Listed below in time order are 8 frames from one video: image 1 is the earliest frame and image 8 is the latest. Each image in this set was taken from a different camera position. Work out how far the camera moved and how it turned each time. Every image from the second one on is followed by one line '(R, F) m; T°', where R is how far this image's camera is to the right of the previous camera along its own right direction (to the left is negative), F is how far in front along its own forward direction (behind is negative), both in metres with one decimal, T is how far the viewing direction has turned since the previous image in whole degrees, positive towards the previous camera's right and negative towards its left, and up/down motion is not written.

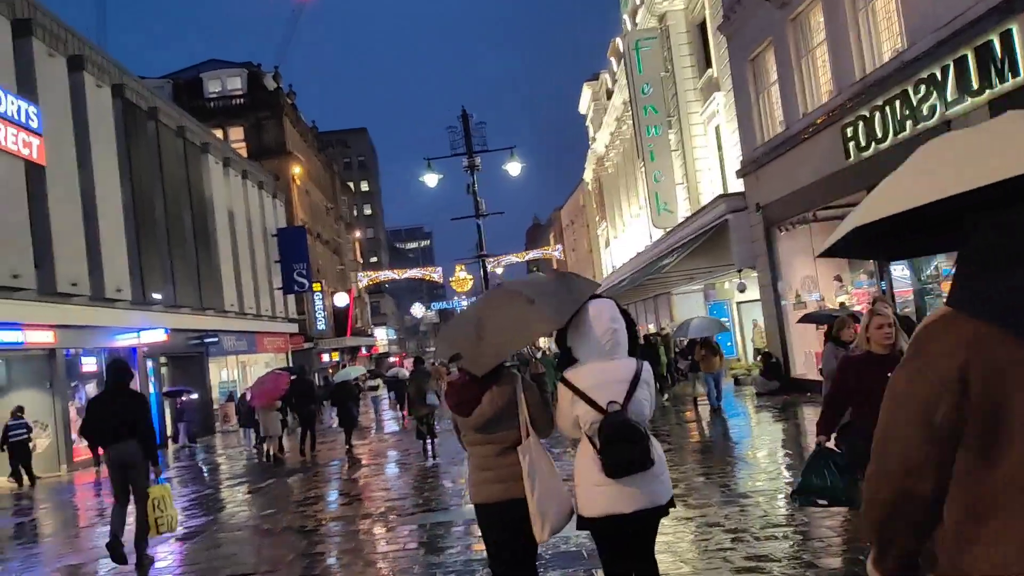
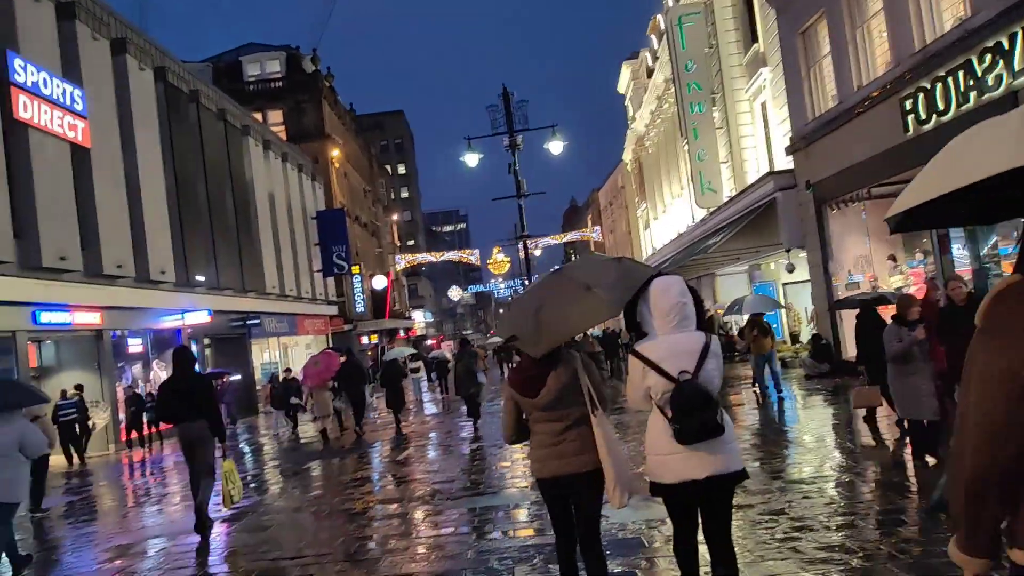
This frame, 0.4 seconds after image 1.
(-0.1, +0.2) m; -2°
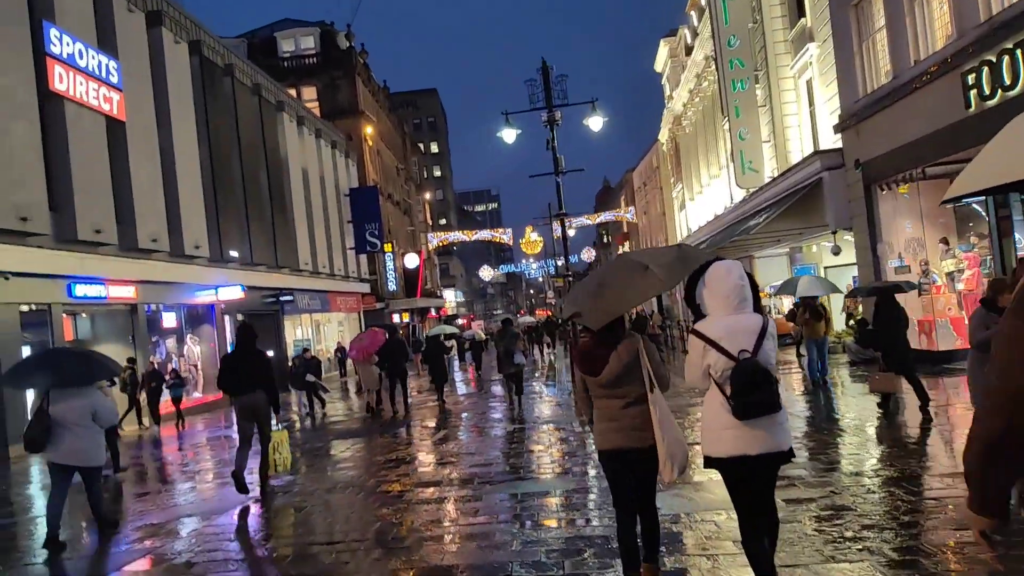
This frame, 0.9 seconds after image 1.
(-0.1, +0.3) m; -2°
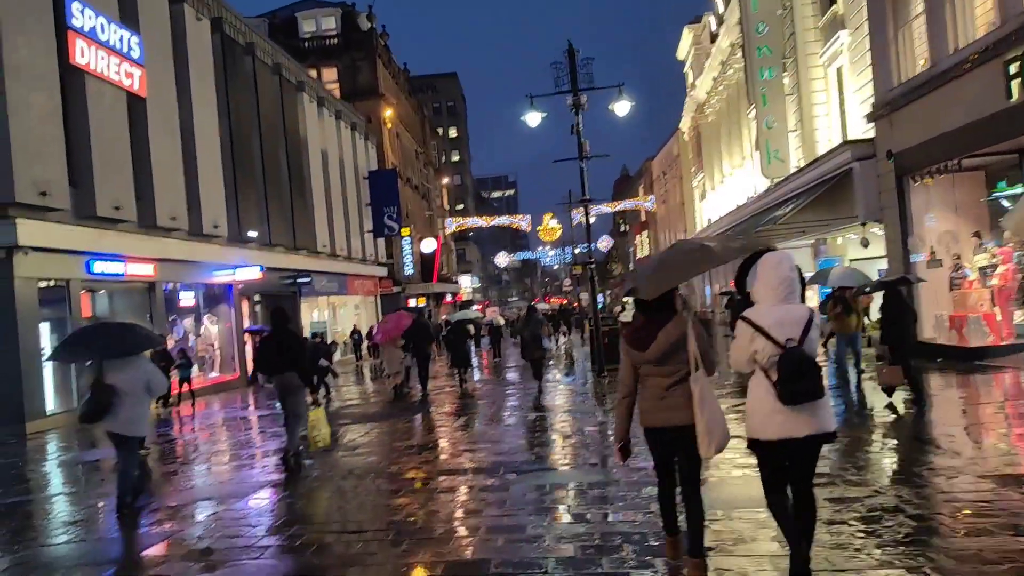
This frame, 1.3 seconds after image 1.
(-0.1, +0.2) m; -1°
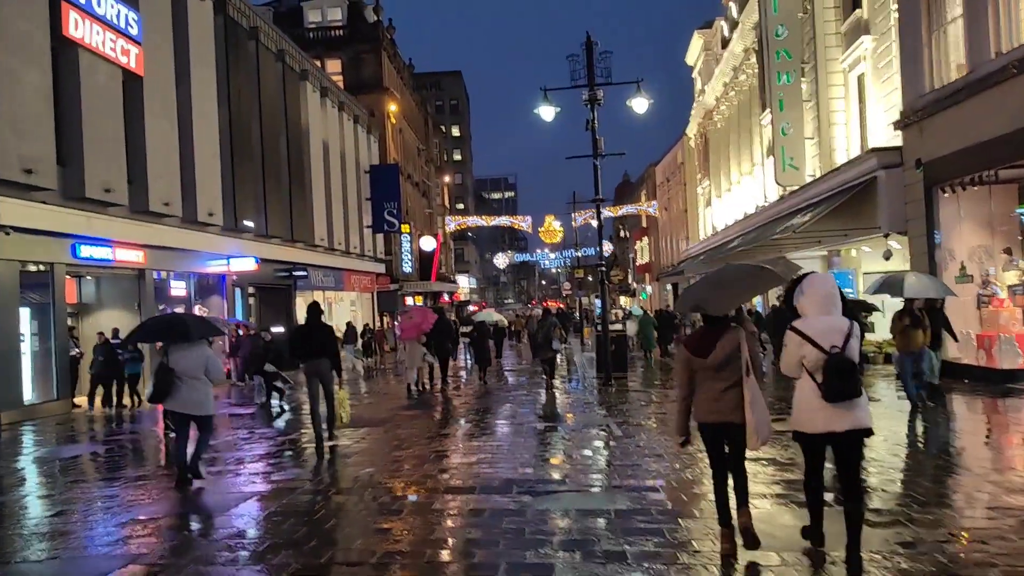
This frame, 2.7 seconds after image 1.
(-0.2, +0.8) m; 0°
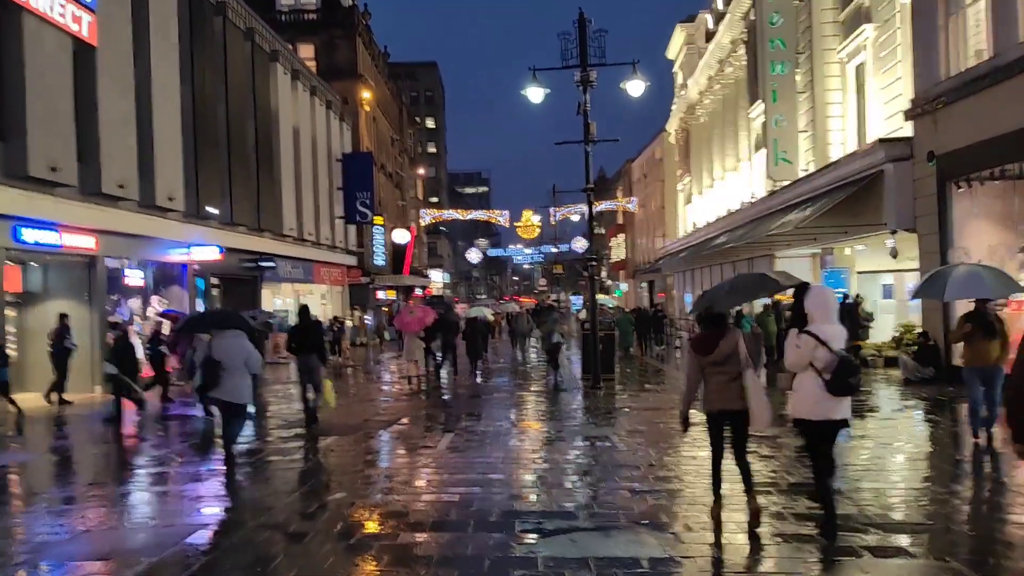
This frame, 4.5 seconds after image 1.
(-0.2, +1.2) m; +2°
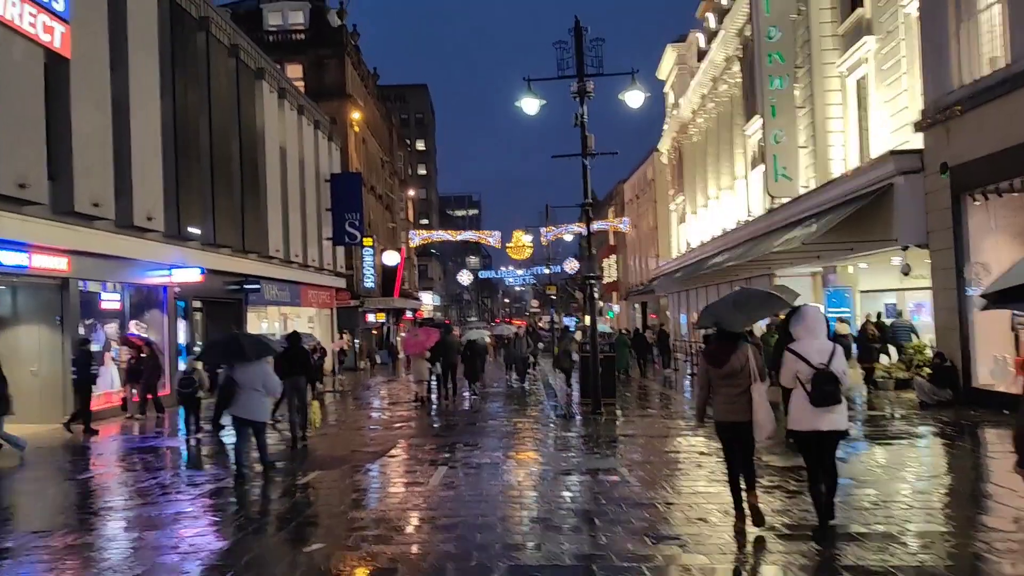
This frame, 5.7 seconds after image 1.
(-0.1, +0.8) m; +1°
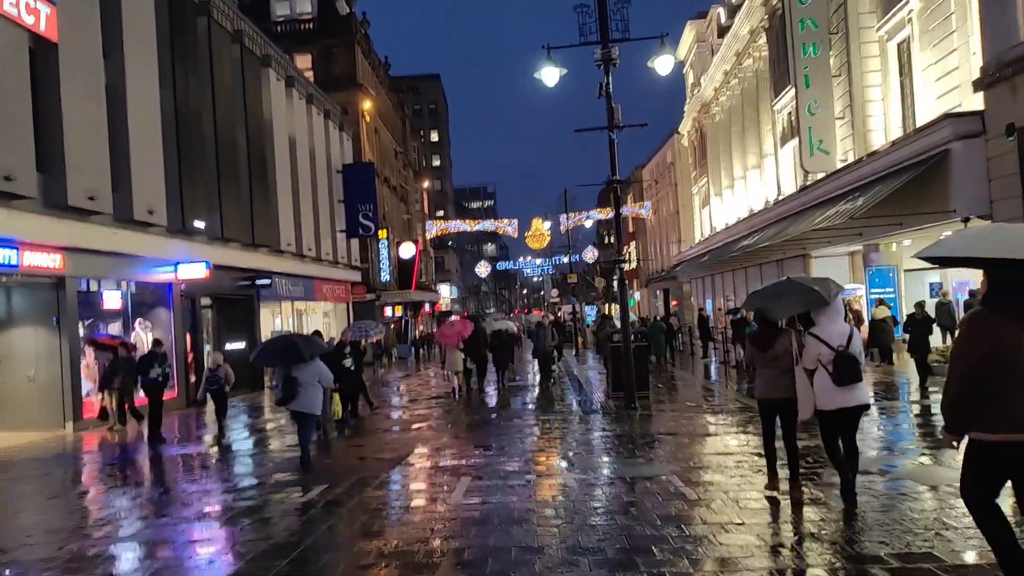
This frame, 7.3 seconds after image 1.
(-0.1, +1.1) m; -1°
